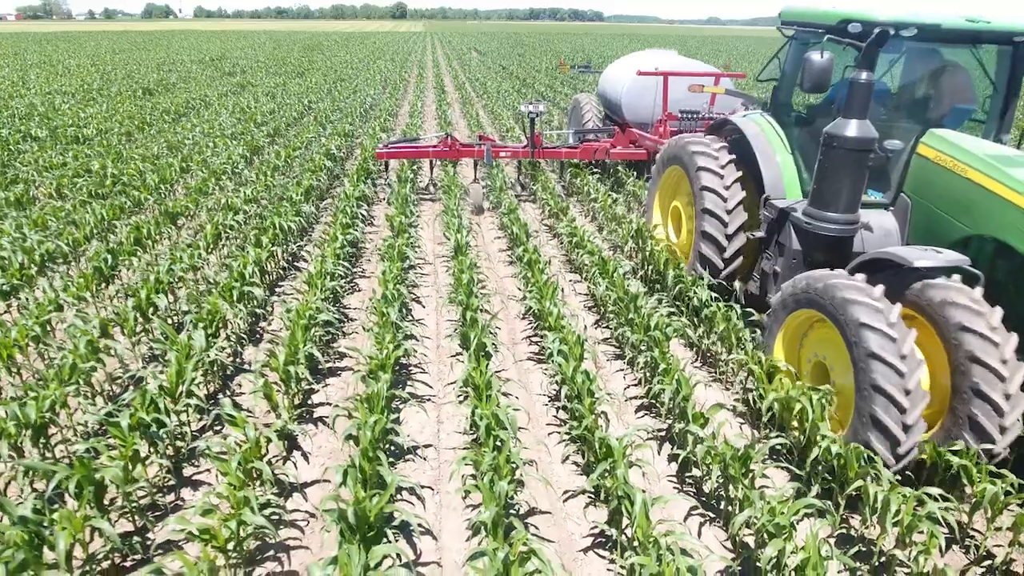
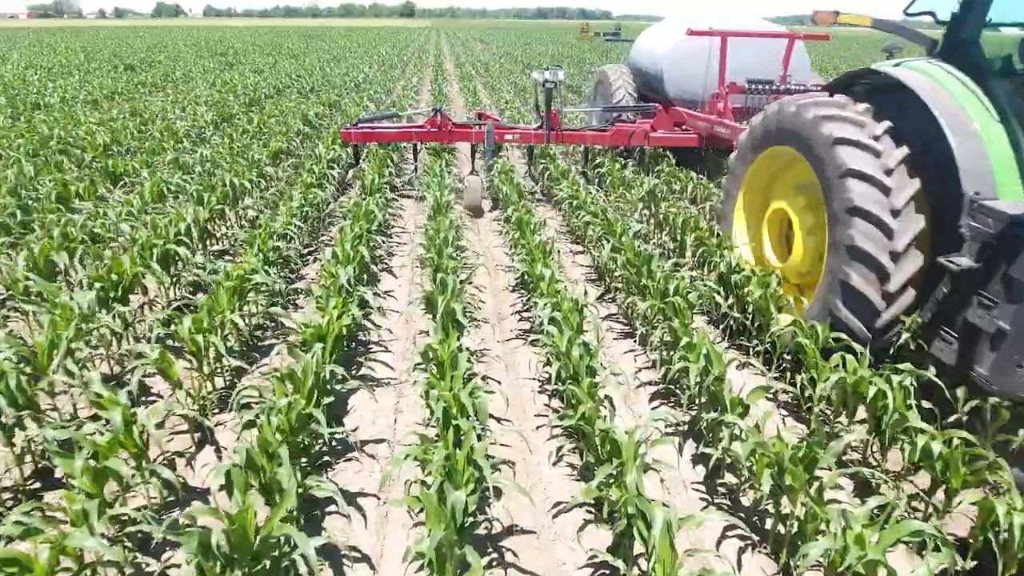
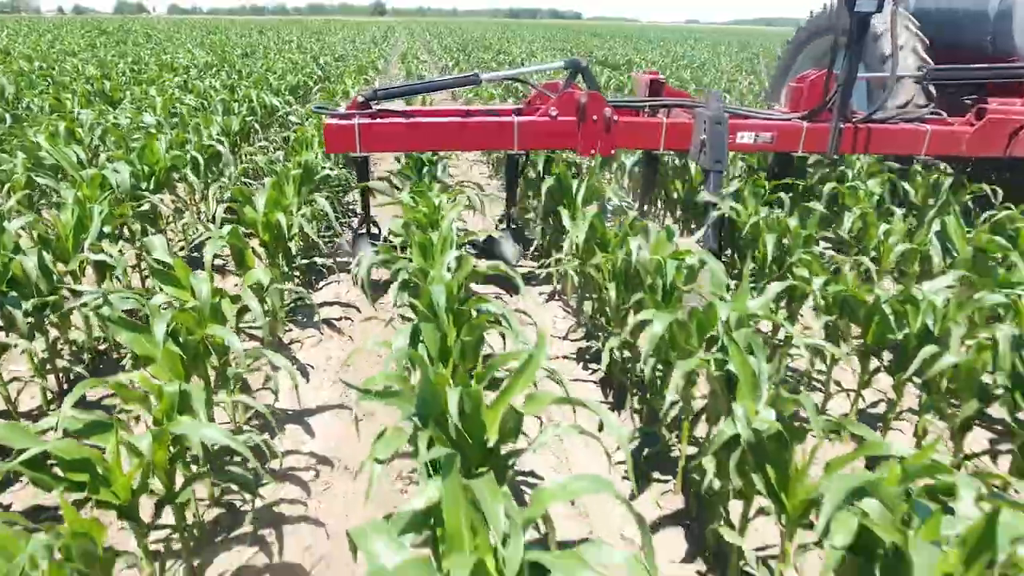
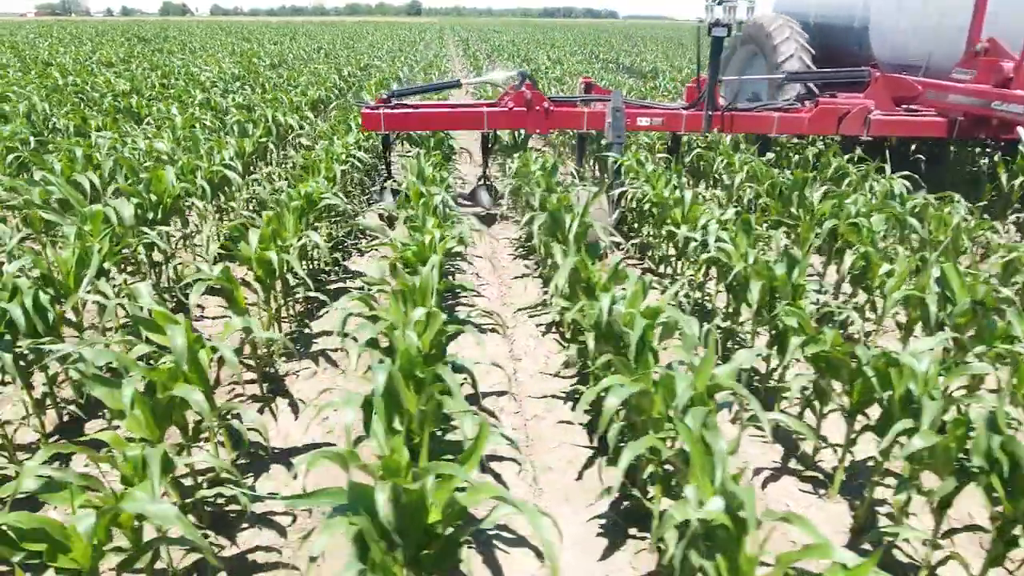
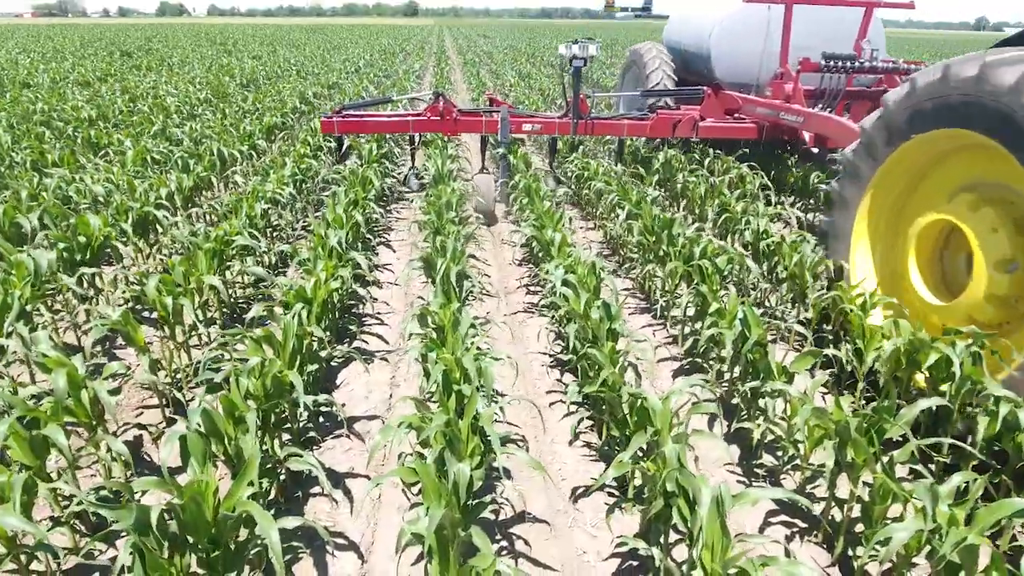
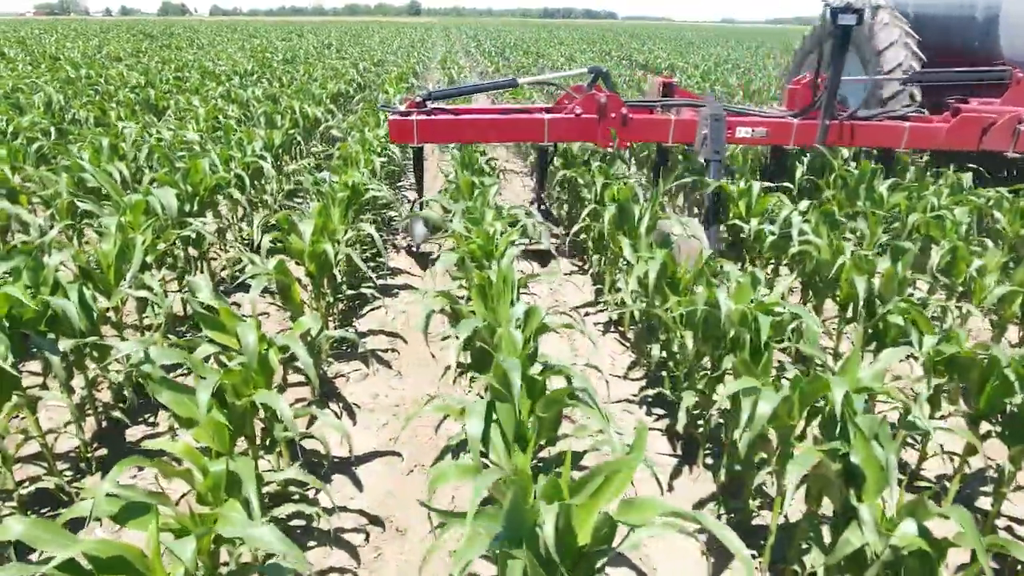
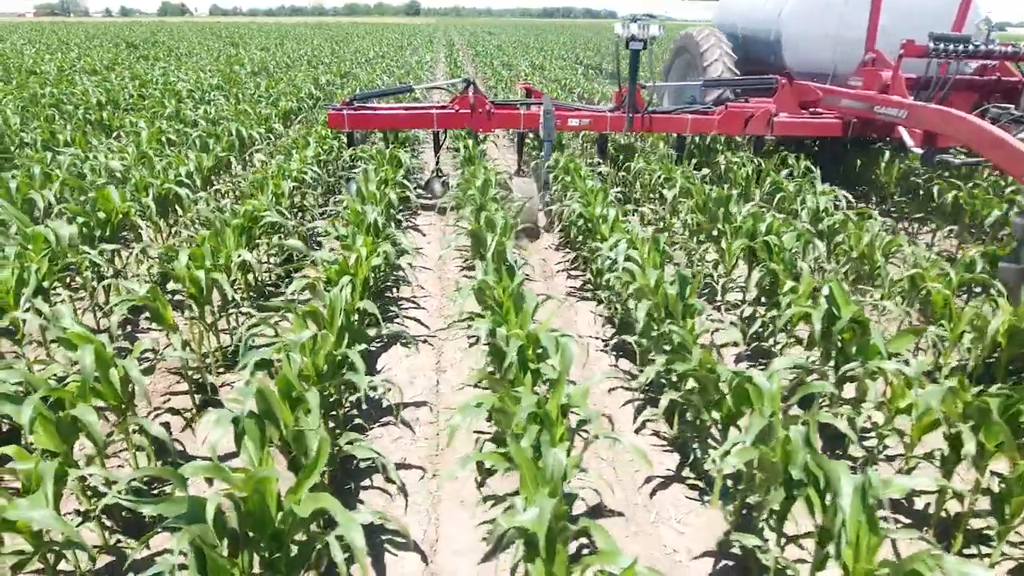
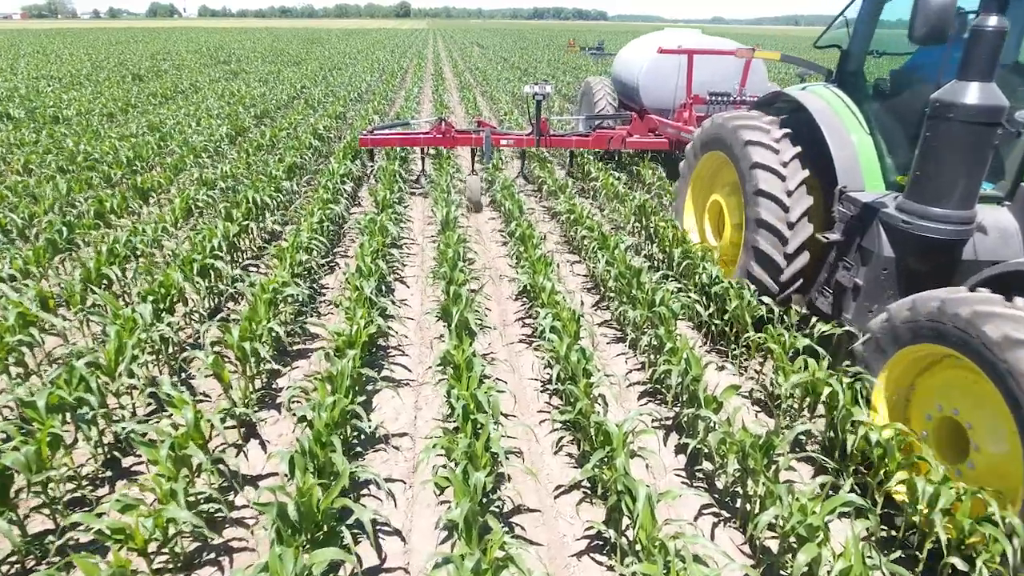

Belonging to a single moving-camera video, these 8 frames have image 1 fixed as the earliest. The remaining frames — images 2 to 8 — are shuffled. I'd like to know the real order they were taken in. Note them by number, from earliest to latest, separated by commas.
8, 2, 5, 7, 4, 6, 3
